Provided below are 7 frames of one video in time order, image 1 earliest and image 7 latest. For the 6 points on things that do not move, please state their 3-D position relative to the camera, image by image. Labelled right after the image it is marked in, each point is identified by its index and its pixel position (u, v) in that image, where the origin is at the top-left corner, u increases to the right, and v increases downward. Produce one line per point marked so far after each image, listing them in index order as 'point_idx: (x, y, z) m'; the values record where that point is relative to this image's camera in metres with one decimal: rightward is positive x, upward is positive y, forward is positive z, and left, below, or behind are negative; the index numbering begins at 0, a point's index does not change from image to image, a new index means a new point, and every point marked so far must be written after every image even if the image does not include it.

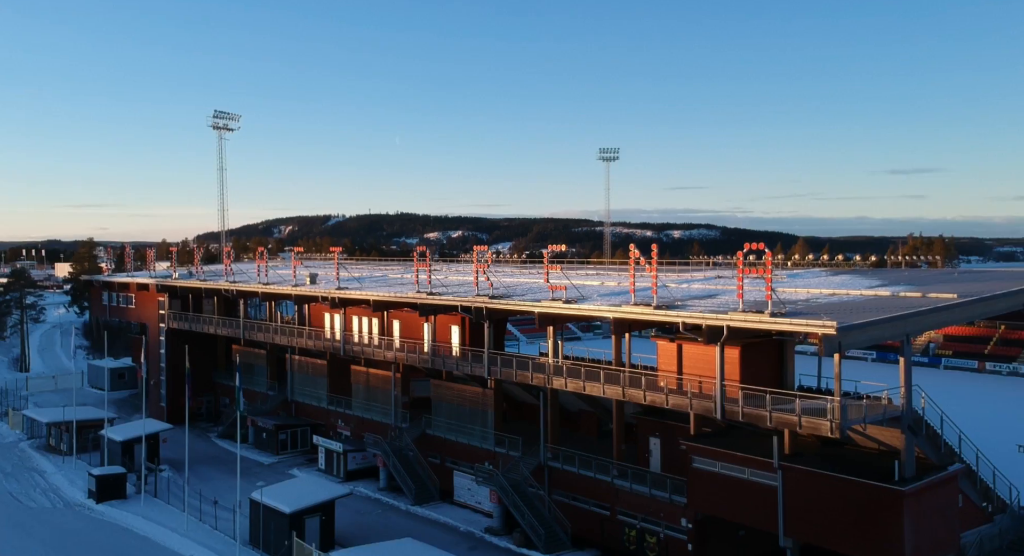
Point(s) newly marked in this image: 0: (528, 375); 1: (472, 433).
0: (+0.4, -2.1, +17.2) m
1: (-1.0, -3.8, +19.5) m
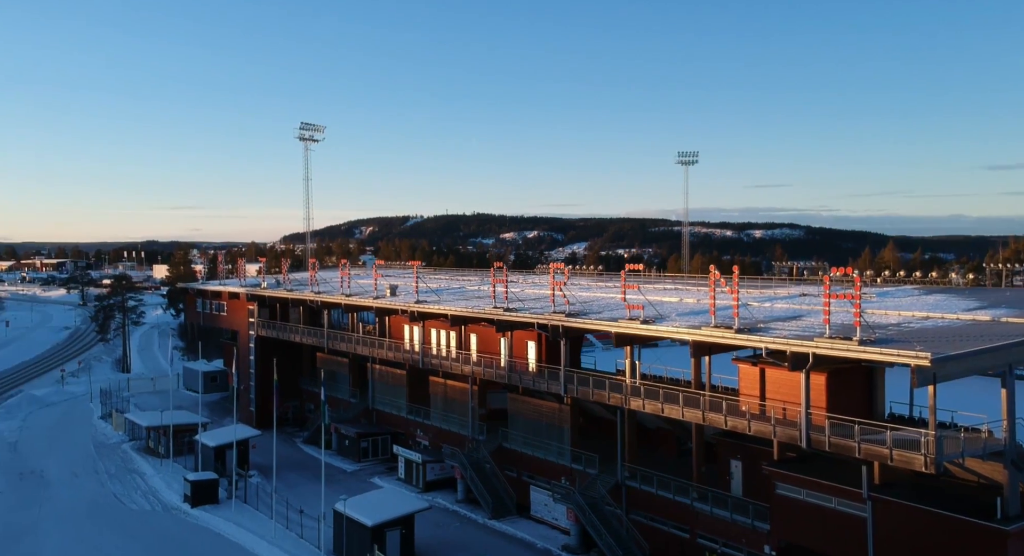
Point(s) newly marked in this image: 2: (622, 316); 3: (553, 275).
0: (+2.0, -2.5, +17.0) m
1: (+0.9, -4.1, +19.5) m
2: (+2.4, -0.8, +16.9) m
3: (+1.1, 0.0, +18.6) m
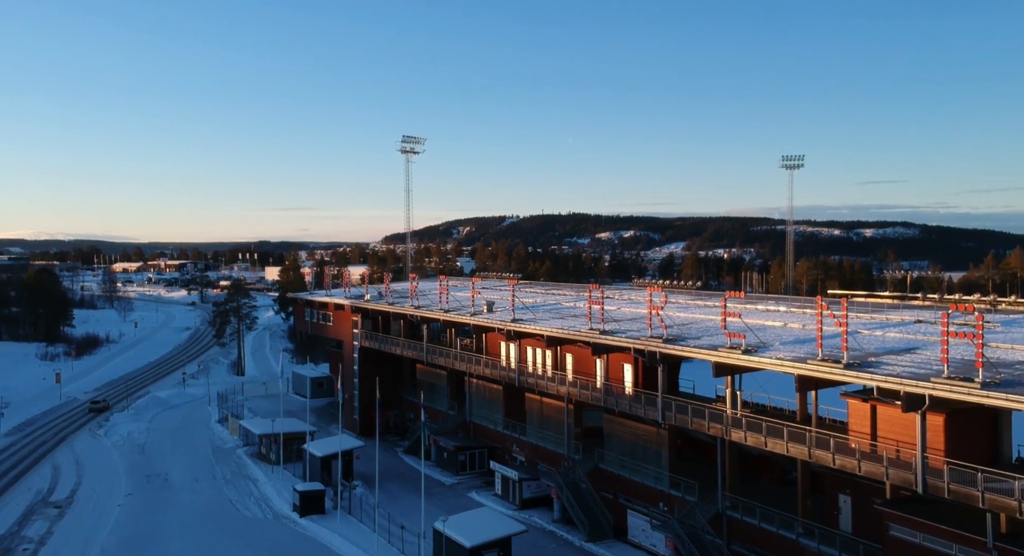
0: (+4.0, -3.0, +16.4) m
1: (+3.2, -4.6, +19.1) m
2: (+4.3, -1.3, +16.3) m
3: (+3.2, -0.5, +18.1) m
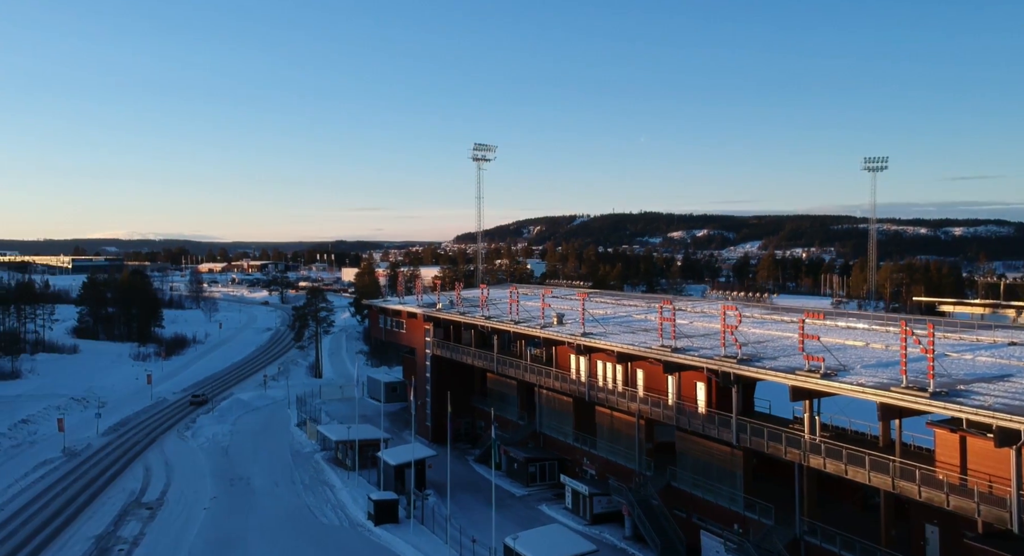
0: (+5.3, -3.4, +15.9) m
1: (+4.8, -5.0, +18.6) m
2: (+5.6, -1.7, +15.6) m
3: (+4.6, -0.8, +17.6) m
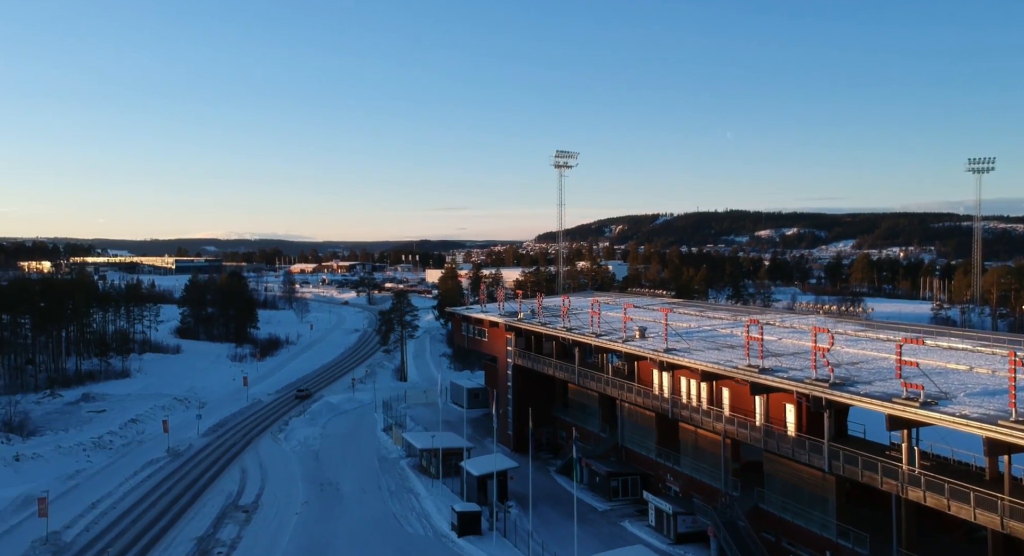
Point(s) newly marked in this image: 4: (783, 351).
0: (+6.8, -3.8, +15.0) m
1: (+6.6, -5.3, +17.8) m
2: (+7.0, -2.1, +14.7) m
3: (+6.3, -1.2, +16.7) m
4: (+6.3, -1.7, +18.9) m
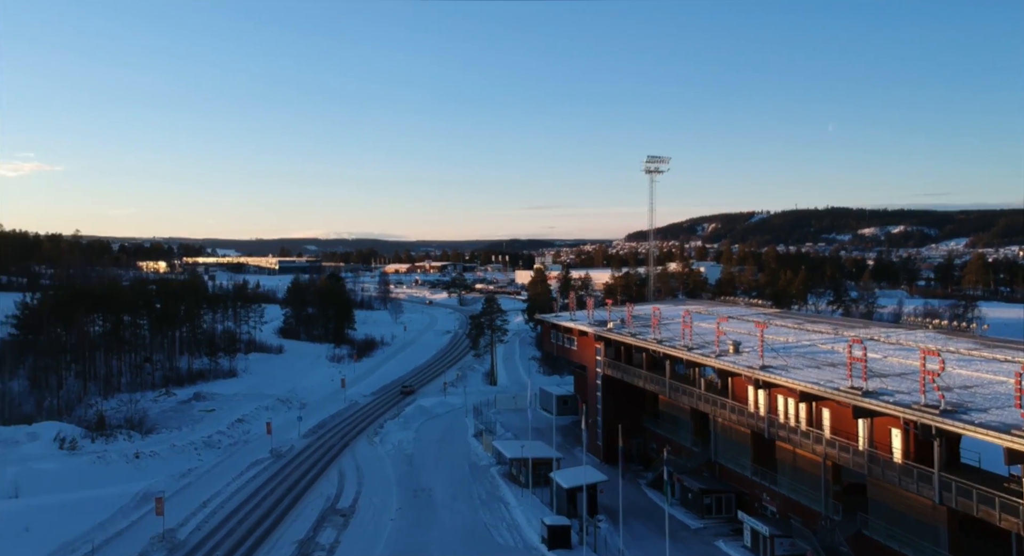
0: (+8.3, -4.1, +13.9) m
1: (+8.5, -5.6, +16.6) m
2: (+8.5, -2.4, +13.6) m
3: (+7.9, -1.6, +15.7) m
4: (+8.3, -2.0, +17.8) m
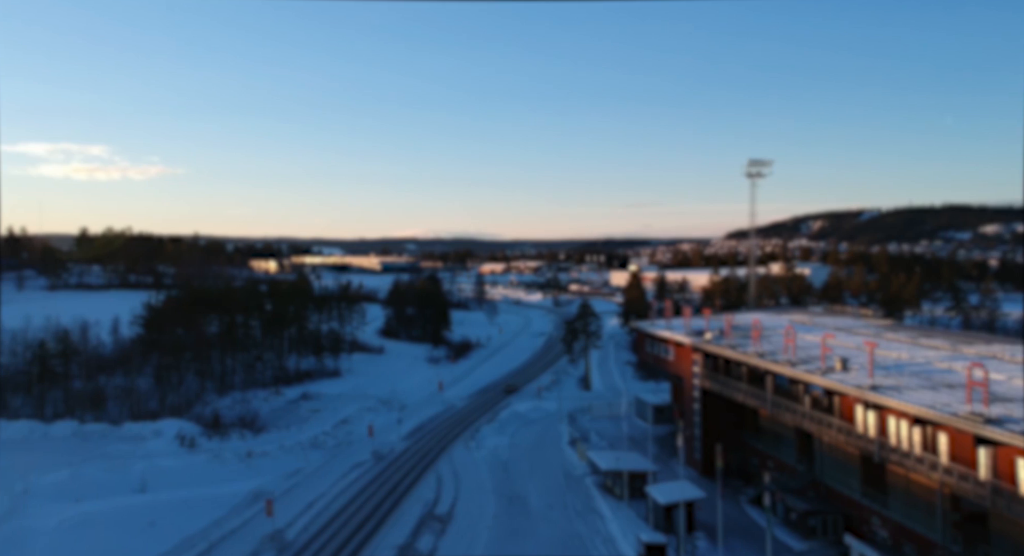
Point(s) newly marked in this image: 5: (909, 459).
0: (+9.8, -4.5, +12.5) m
1: (+10.3, -6.0, +15.3) m
2: (+9.9, -2.8, +12.2) m
3: (+9.6, -1.9, +14.3) m
4: (+10.2, -2.3, +16.4) m
5: (+8.9, -4.0, +18.0) m
